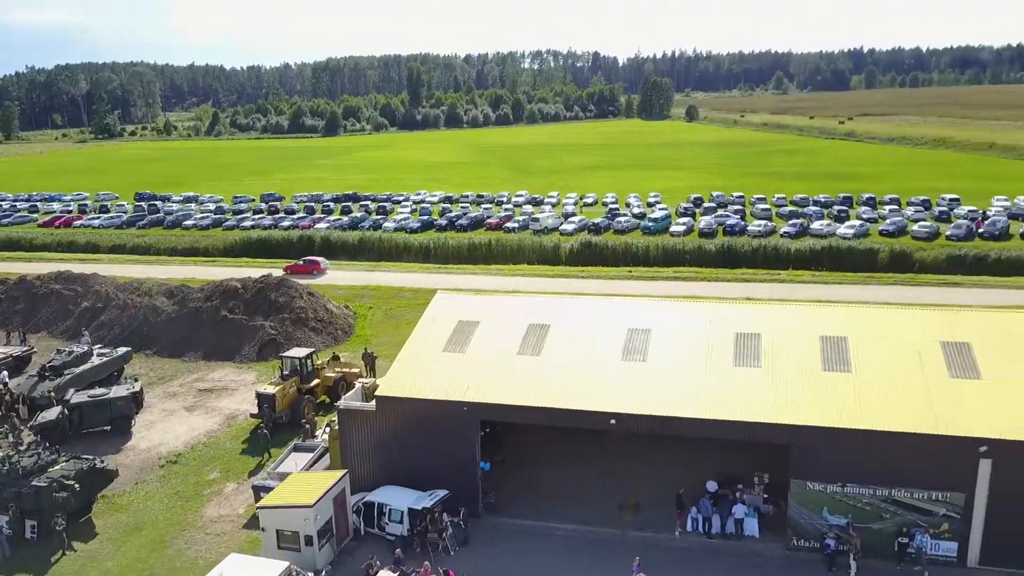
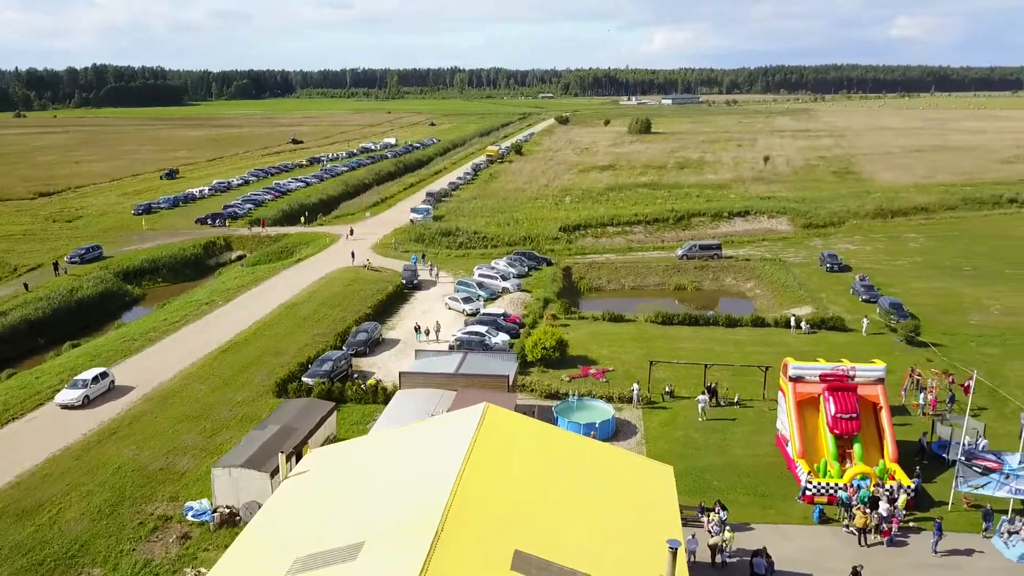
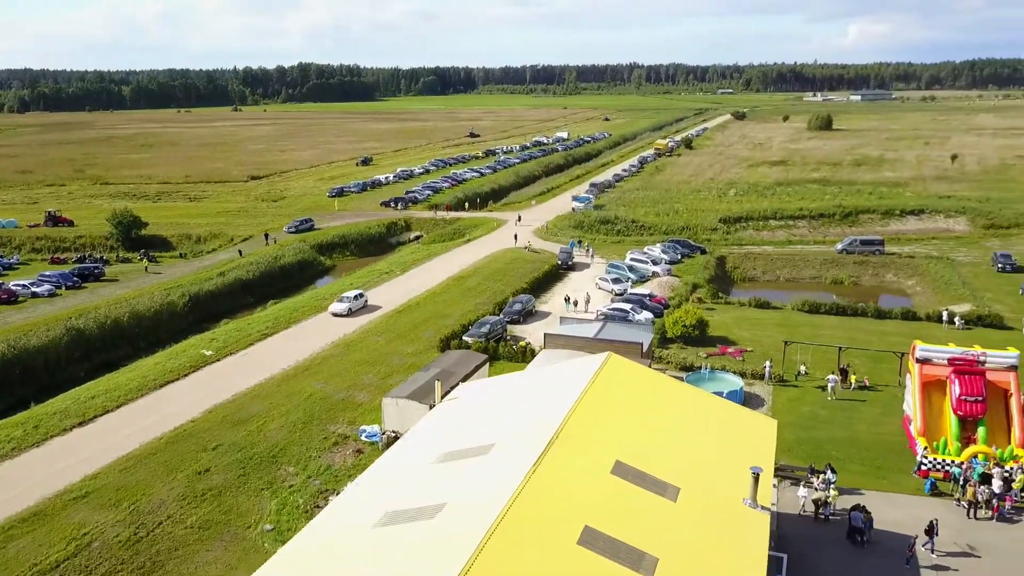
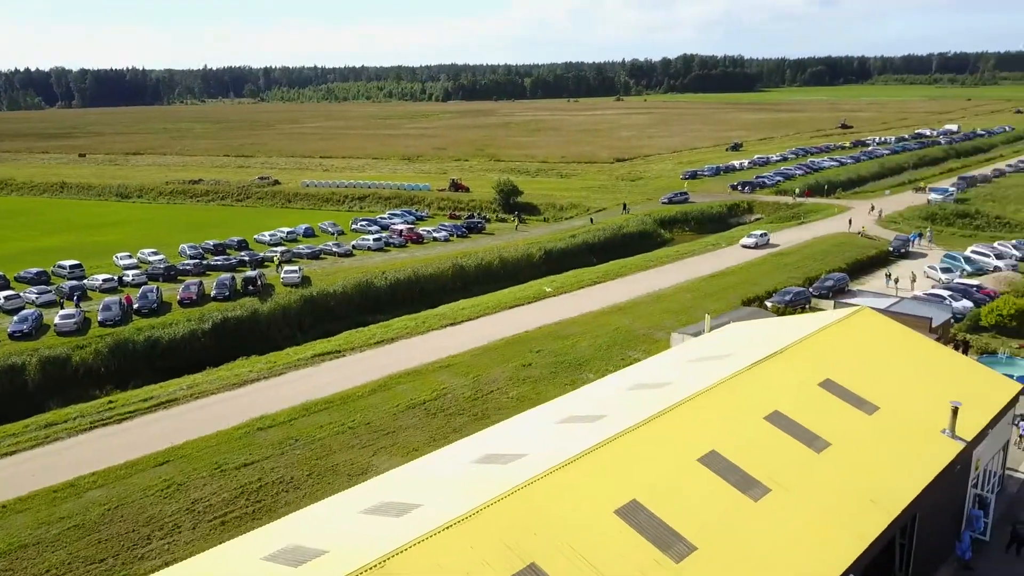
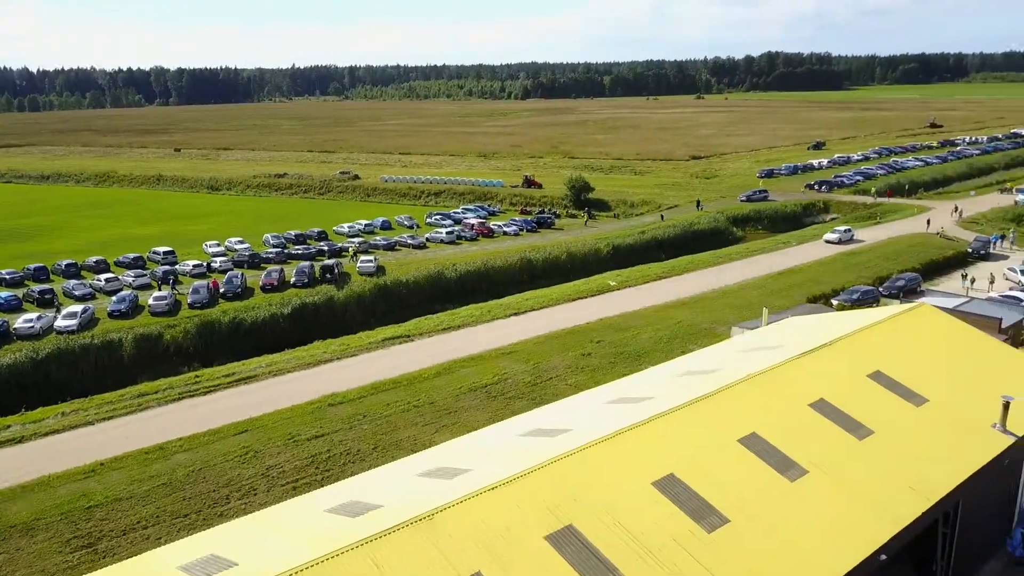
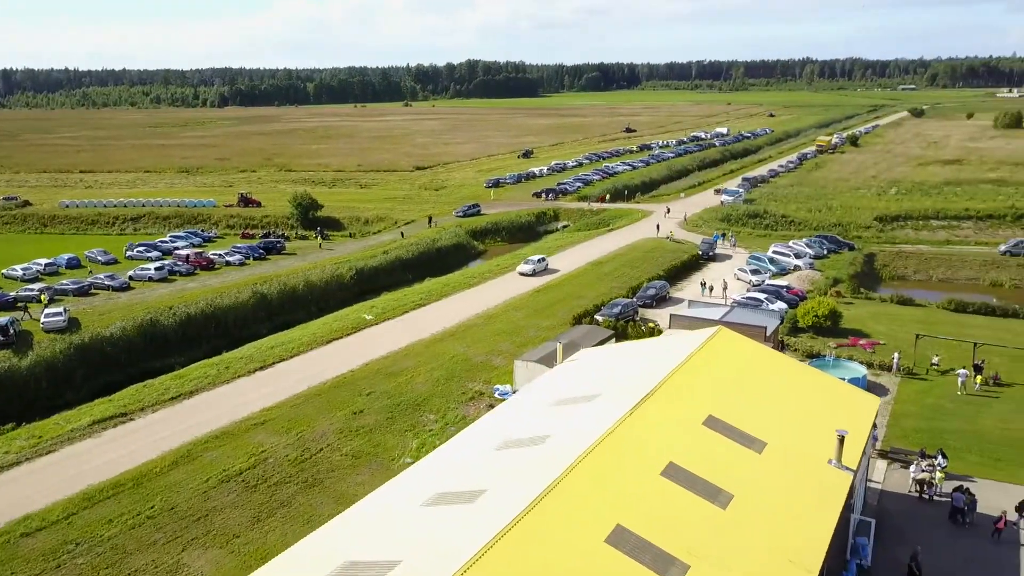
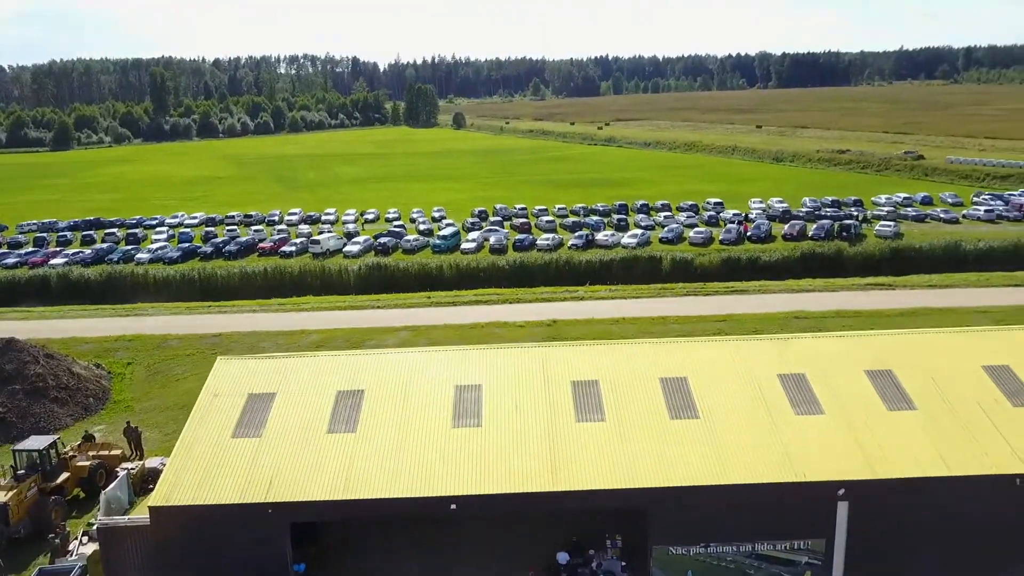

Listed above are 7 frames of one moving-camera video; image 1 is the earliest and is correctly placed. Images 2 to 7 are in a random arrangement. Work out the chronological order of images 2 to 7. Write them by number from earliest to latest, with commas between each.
7, 5, 4, 6, 3, 2
